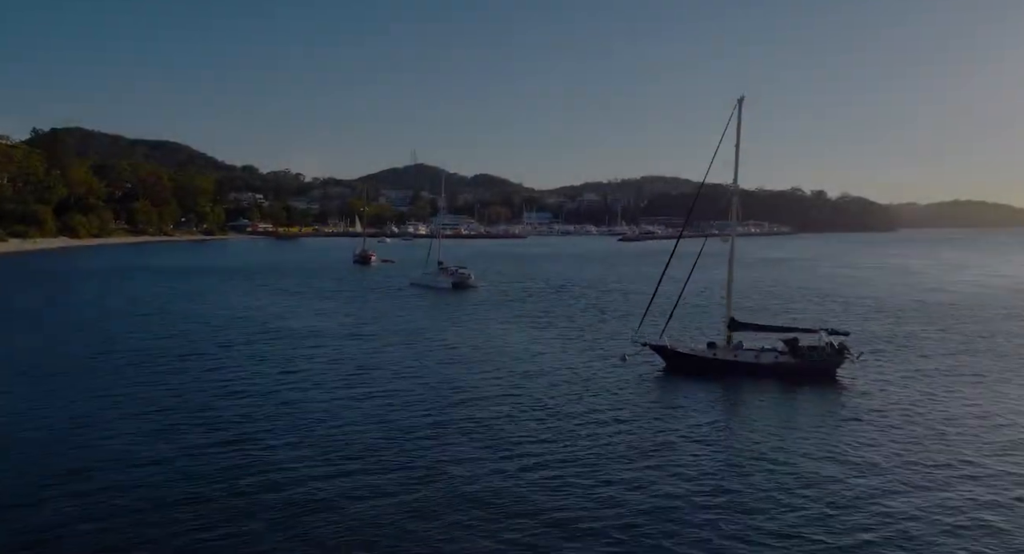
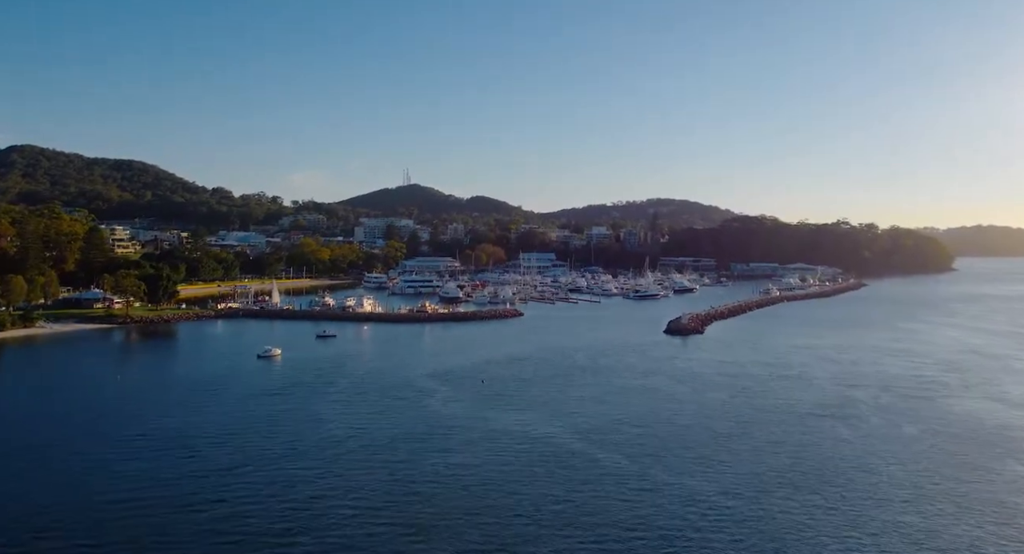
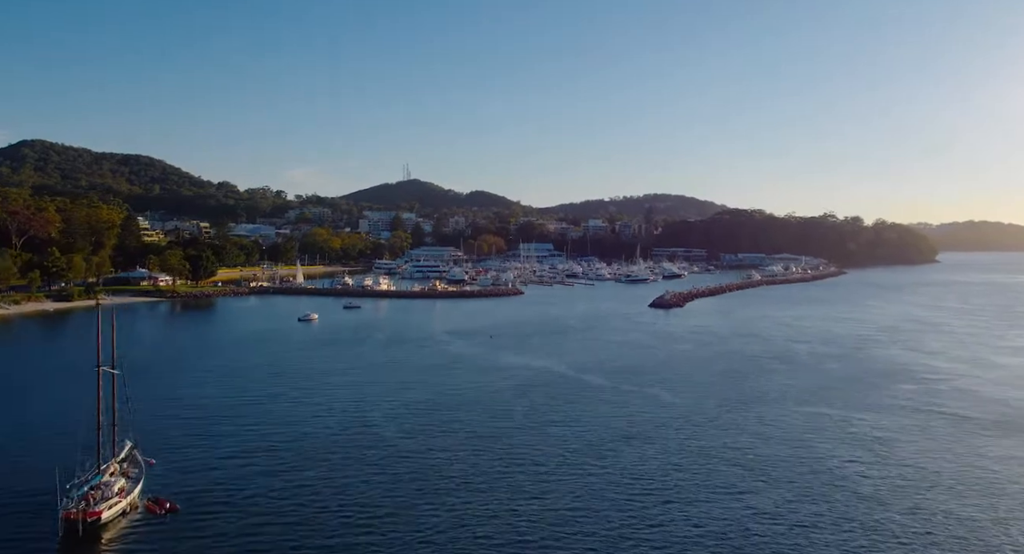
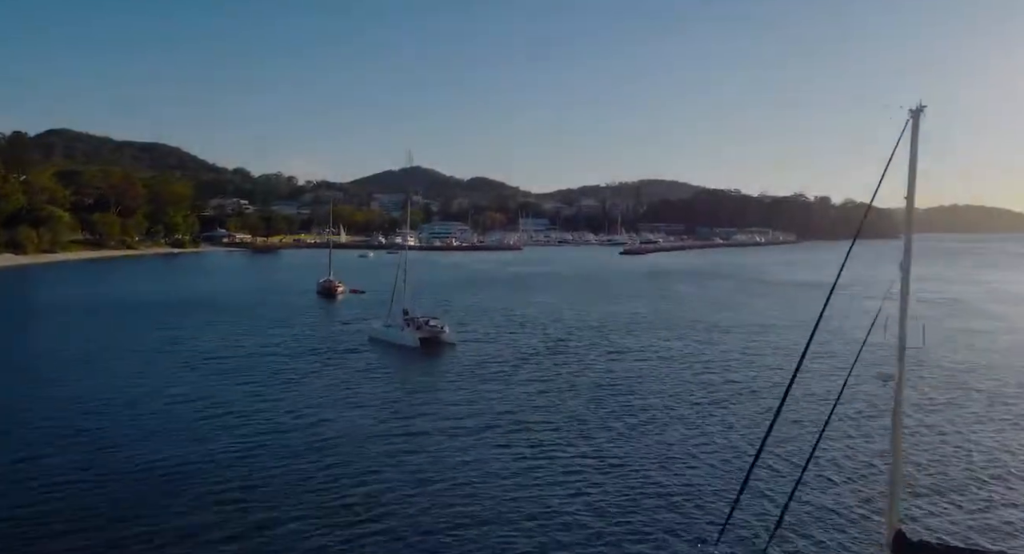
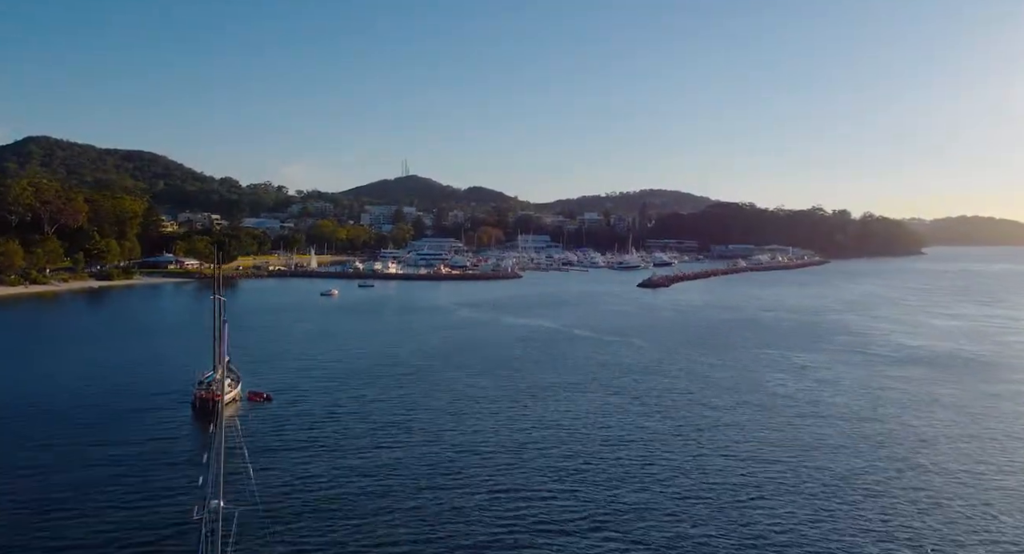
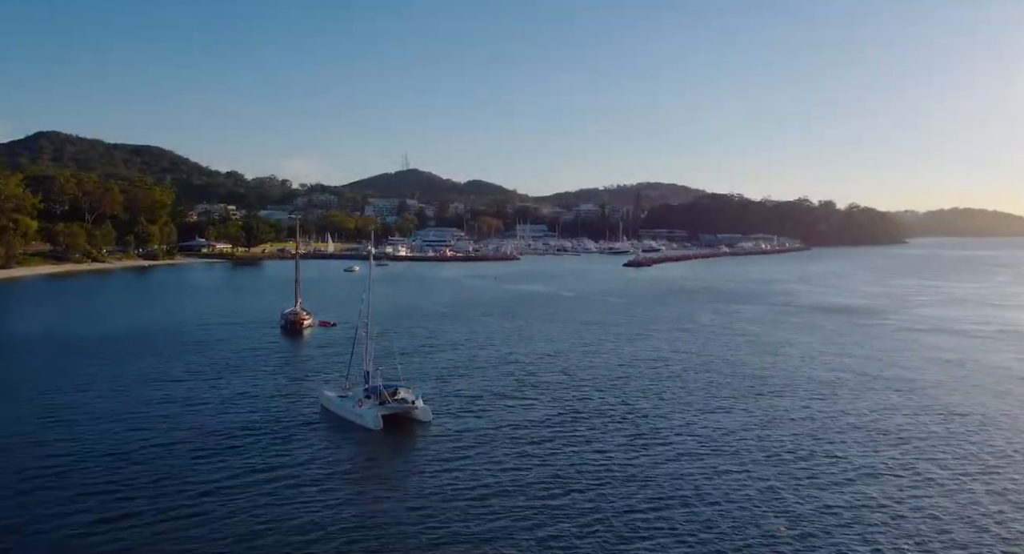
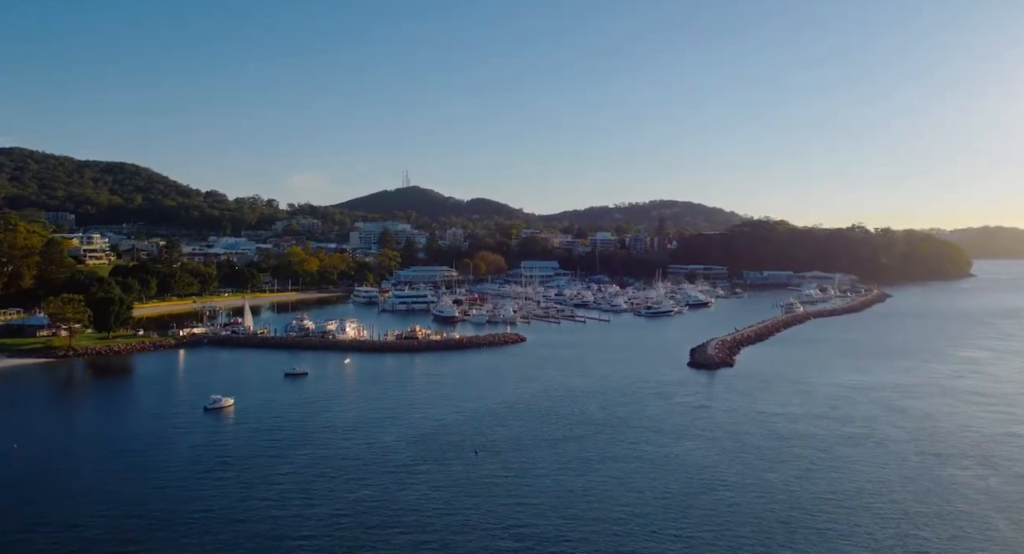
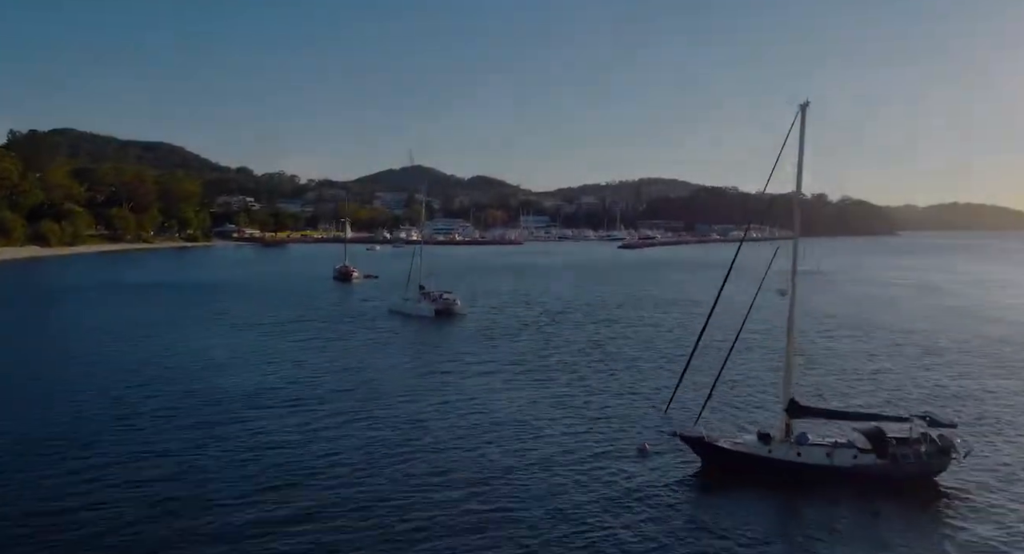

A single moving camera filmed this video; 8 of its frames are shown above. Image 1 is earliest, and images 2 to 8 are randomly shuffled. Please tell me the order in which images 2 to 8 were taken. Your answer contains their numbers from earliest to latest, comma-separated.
8, 4, 6, 5, 3, 2, 7
